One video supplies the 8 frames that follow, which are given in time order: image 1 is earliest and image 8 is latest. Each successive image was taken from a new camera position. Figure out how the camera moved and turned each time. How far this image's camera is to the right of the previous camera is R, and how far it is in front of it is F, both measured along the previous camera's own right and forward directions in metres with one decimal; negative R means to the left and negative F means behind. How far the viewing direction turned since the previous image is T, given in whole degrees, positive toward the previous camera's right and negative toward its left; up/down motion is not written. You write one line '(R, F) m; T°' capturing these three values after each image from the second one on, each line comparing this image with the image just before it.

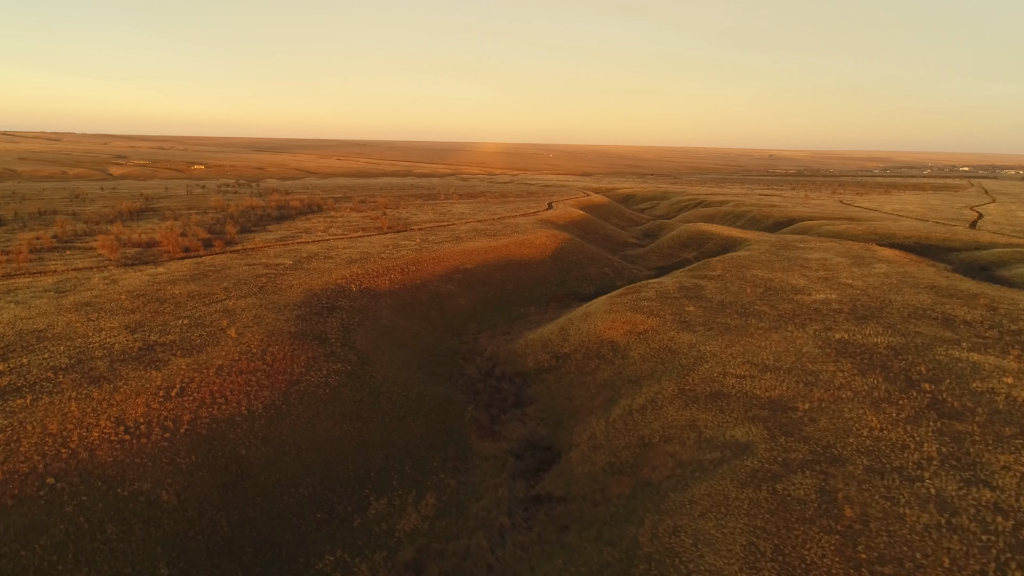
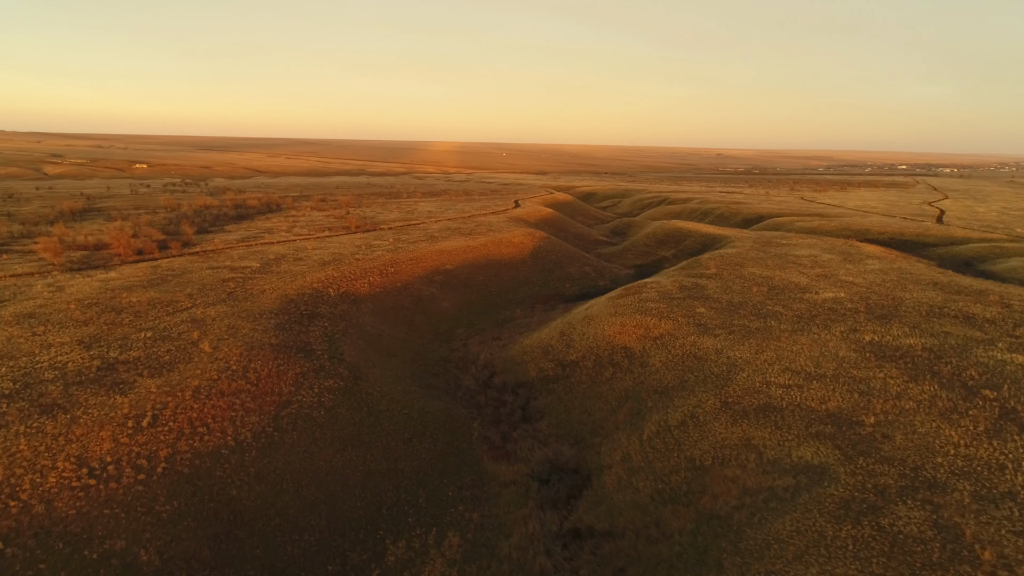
(-1.7, +2.4) m; +4°
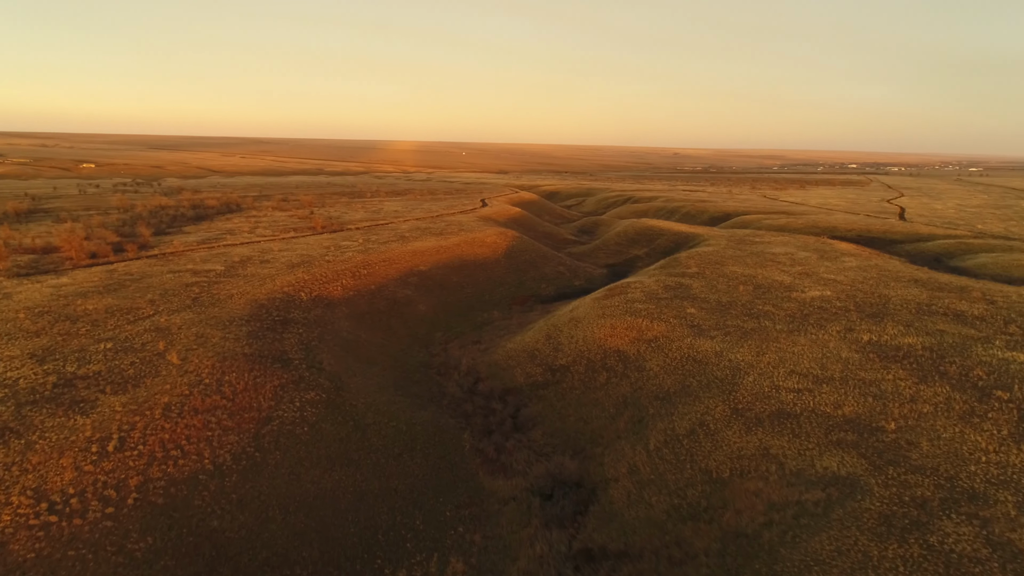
(-0.9, +1.2) m; +3°
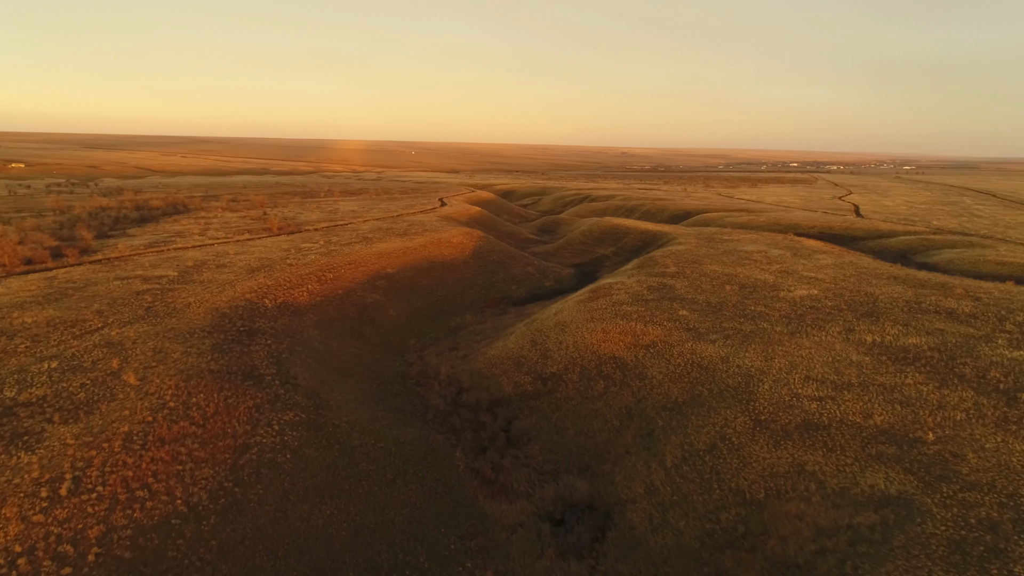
(-1.2, +1.6) m; +4°
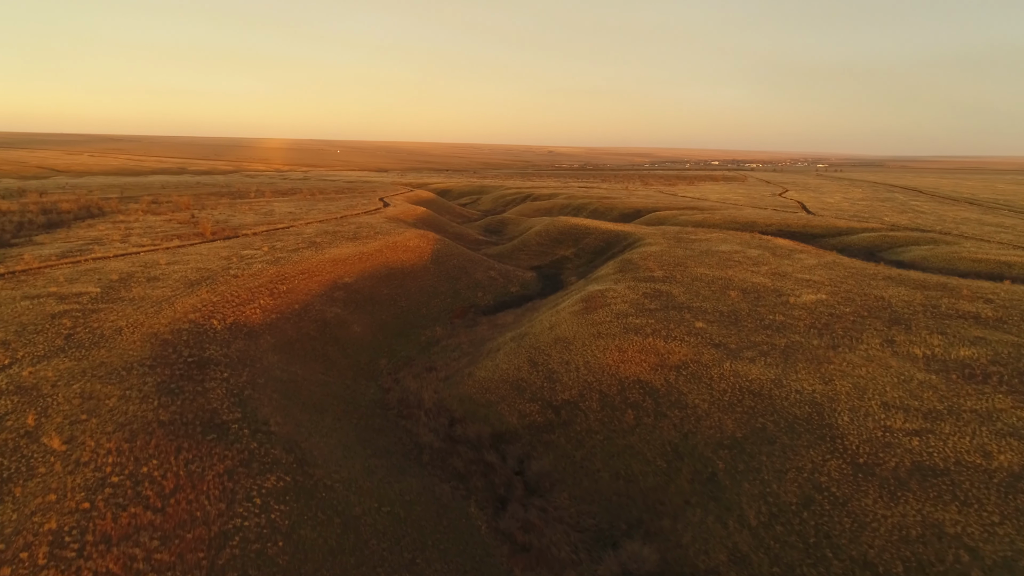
(-2.1, +3.4) m; +6°
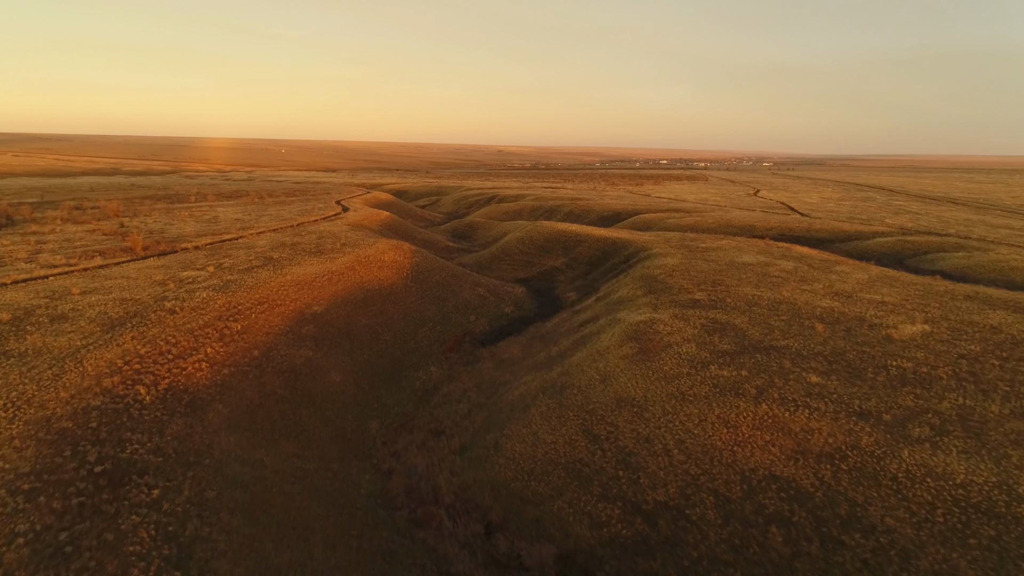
(-2.3, +6.3) m; +4°
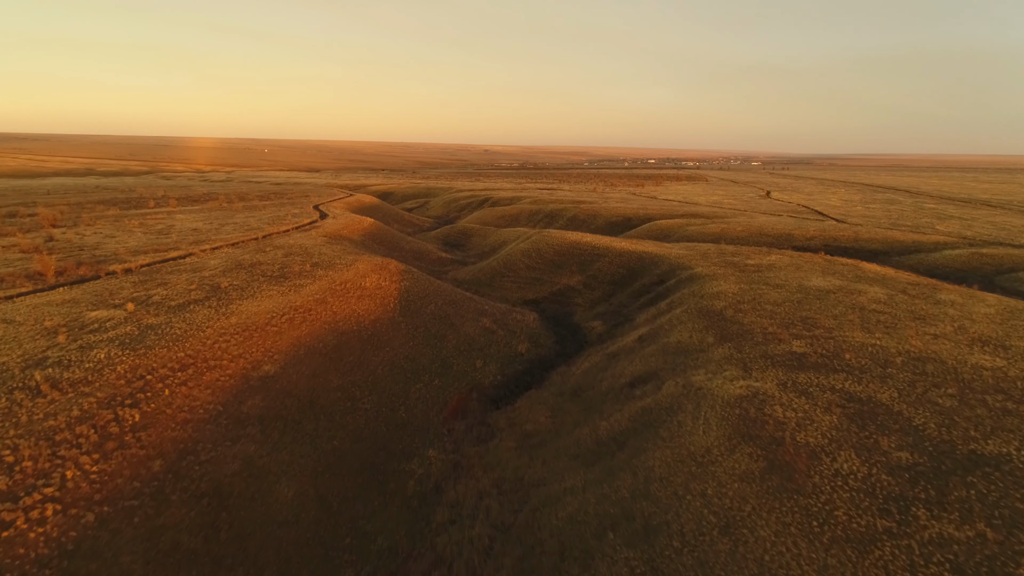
(-1.2, +7.7) m; +1°
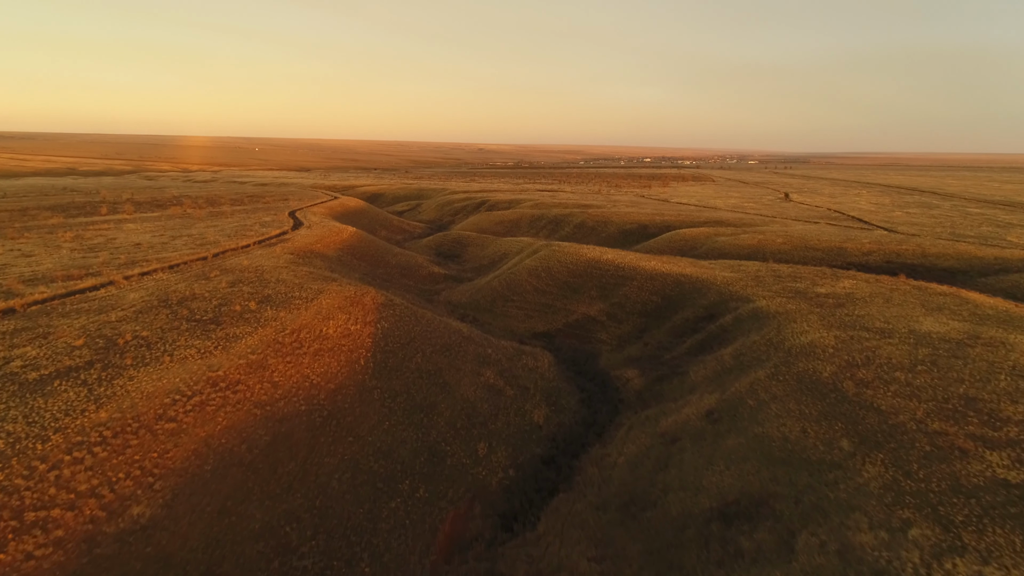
(-0.6, +7.7) m; 0°
